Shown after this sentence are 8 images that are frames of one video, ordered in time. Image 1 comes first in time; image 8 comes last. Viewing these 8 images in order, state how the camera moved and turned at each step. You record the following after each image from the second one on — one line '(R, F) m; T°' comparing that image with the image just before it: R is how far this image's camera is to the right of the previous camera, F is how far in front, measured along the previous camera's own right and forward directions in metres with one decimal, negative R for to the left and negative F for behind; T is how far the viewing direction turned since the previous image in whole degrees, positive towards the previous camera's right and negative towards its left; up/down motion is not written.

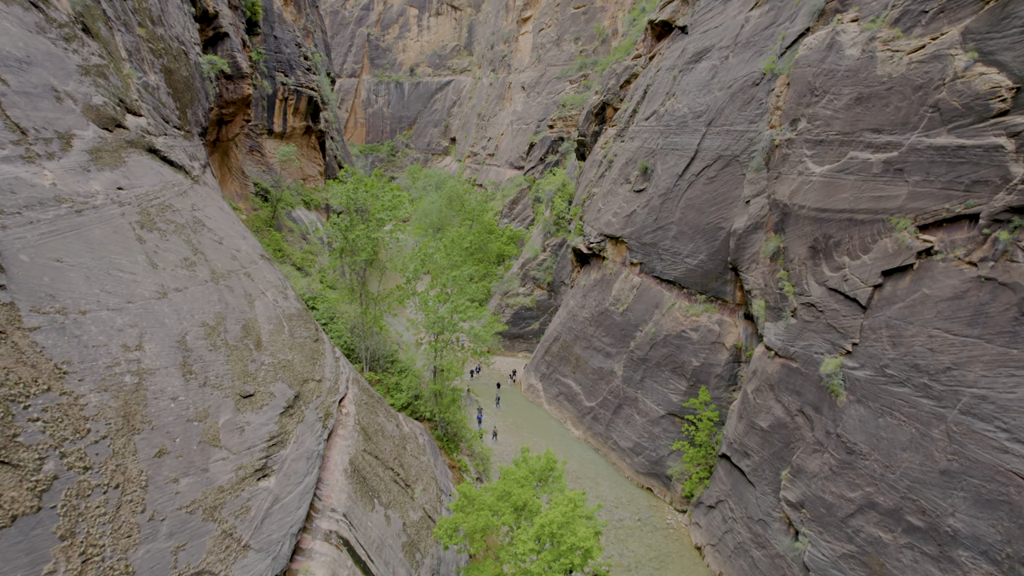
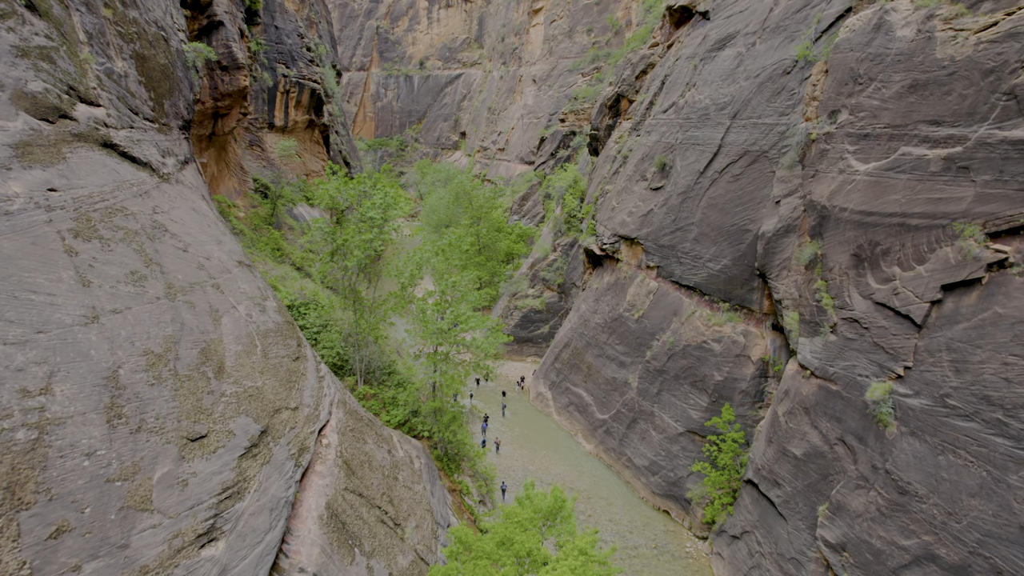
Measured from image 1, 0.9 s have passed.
(+0.1, +1.3) m; -1°
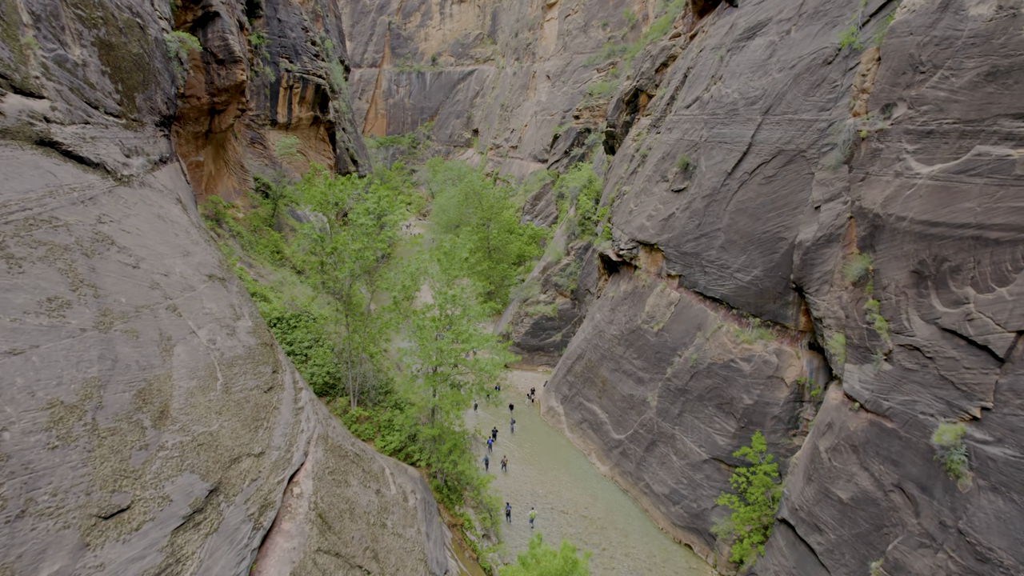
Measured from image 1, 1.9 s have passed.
(+0.1, +1.4) m; -1°
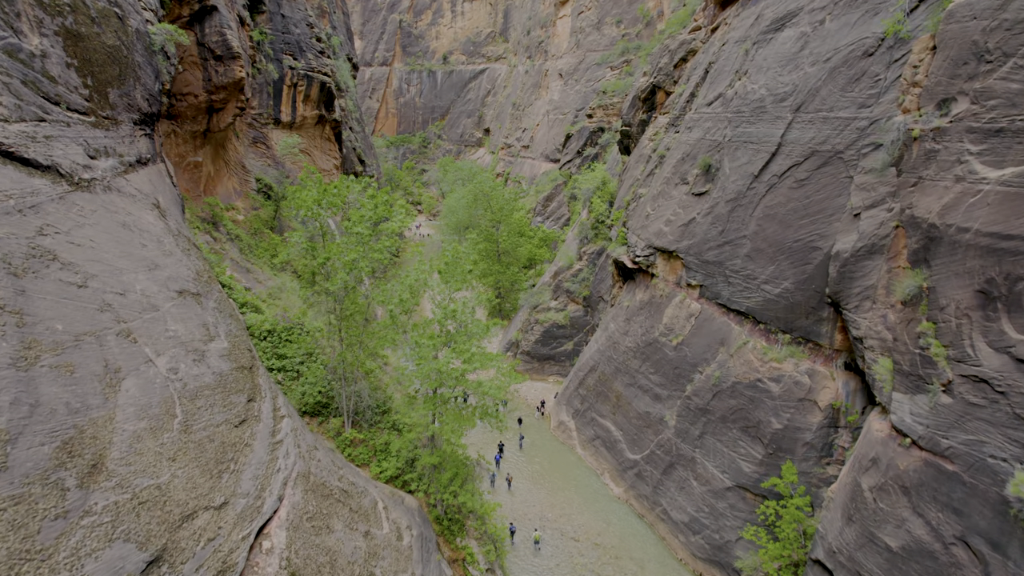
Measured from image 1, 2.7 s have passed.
(+0.1, +1.1) m; -1°
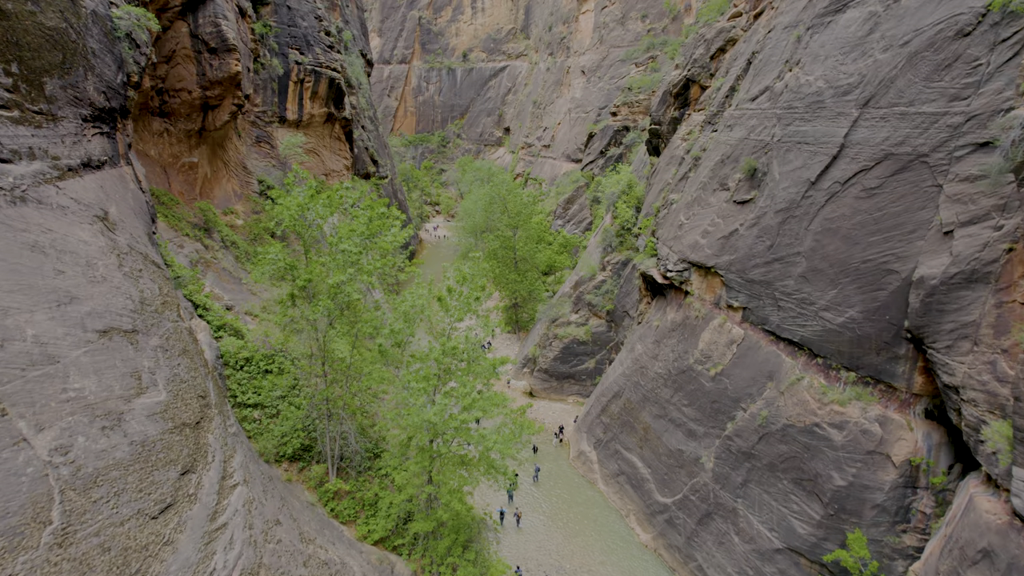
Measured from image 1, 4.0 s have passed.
(+0.1, +2.0) m; -2°
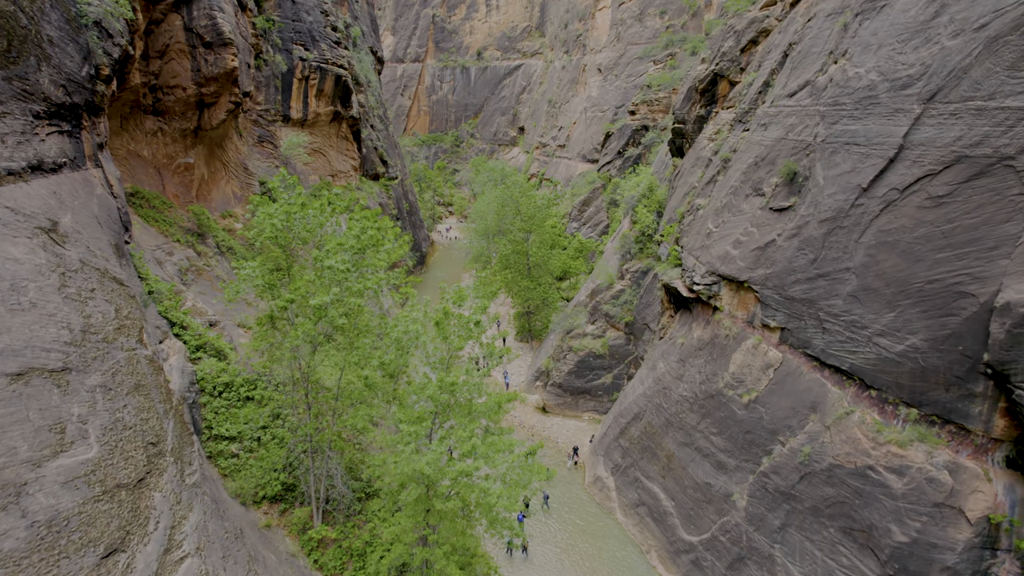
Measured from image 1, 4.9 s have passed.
(+0.1, +1.4) m; -1°
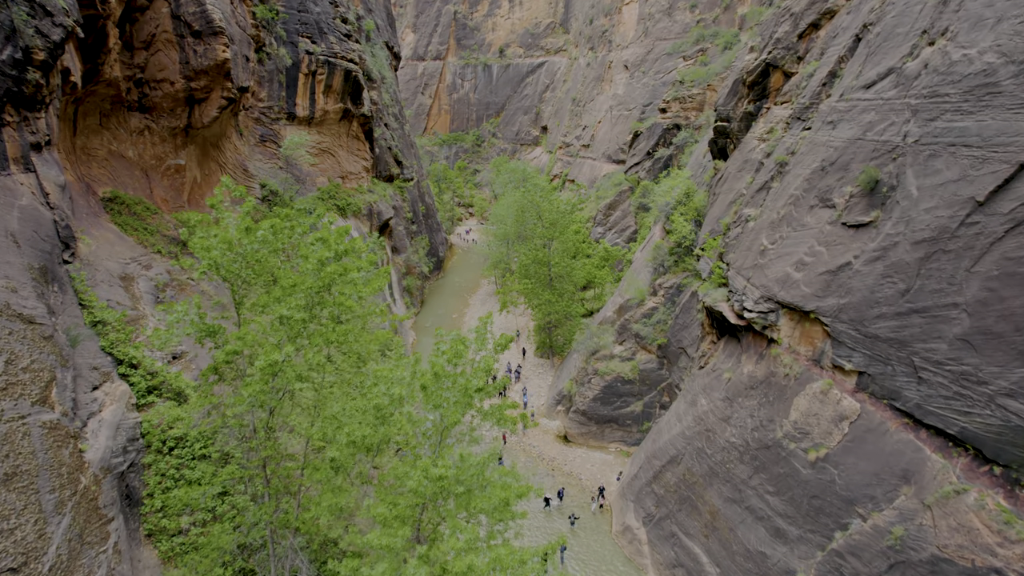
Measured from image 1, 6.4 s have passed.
(+0.1, +2.2) m; -2°
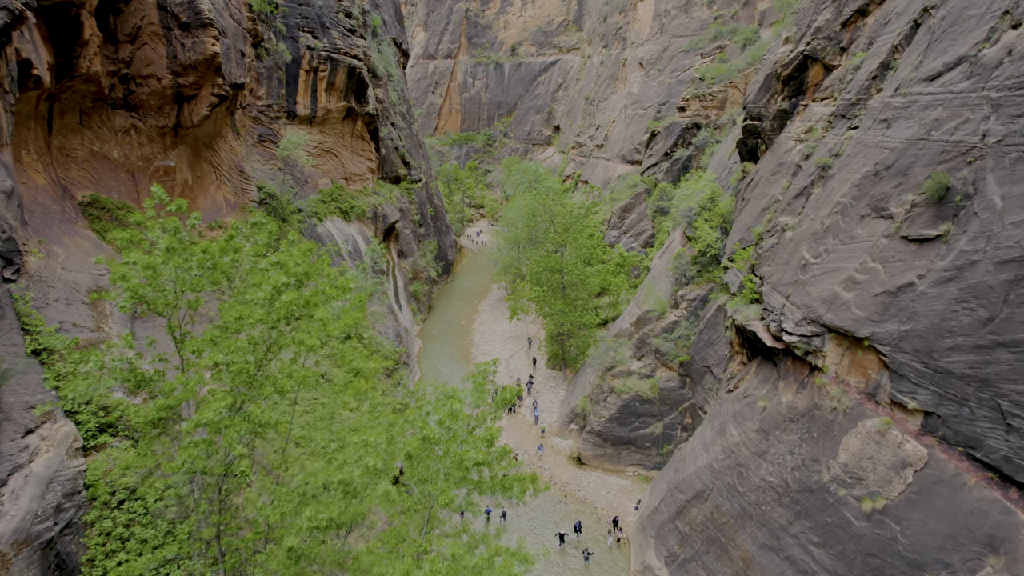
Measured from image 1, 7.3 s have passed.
(0.0, +1.4) m; -1°
